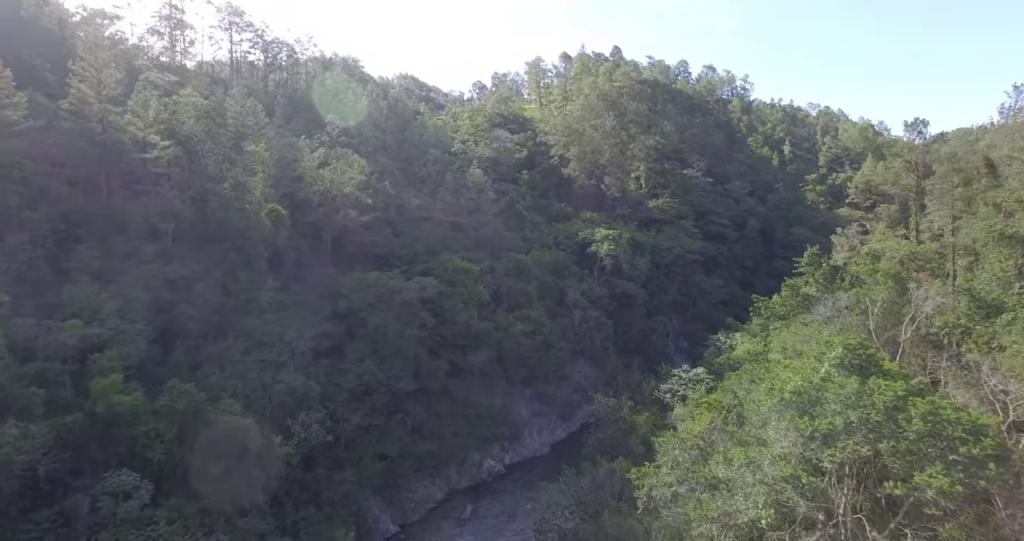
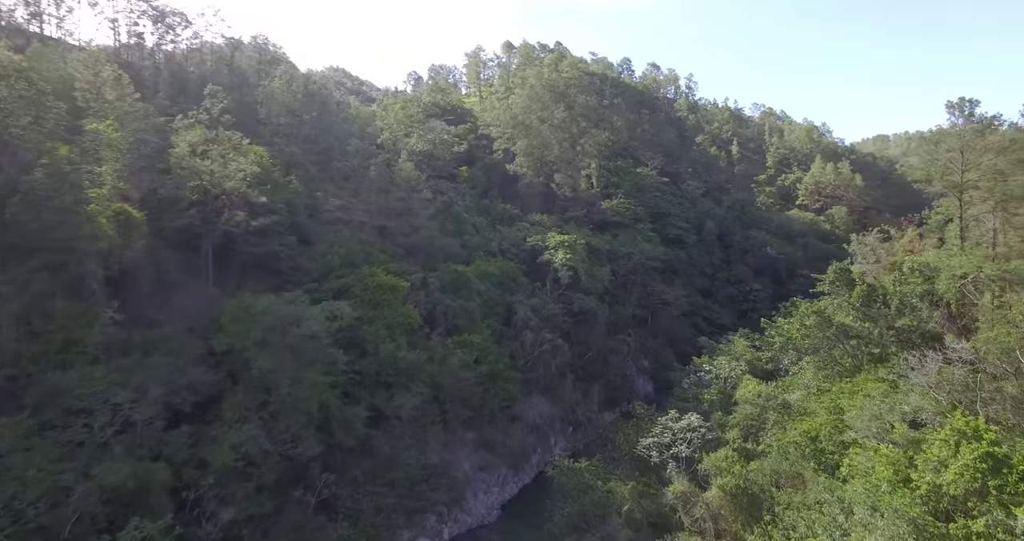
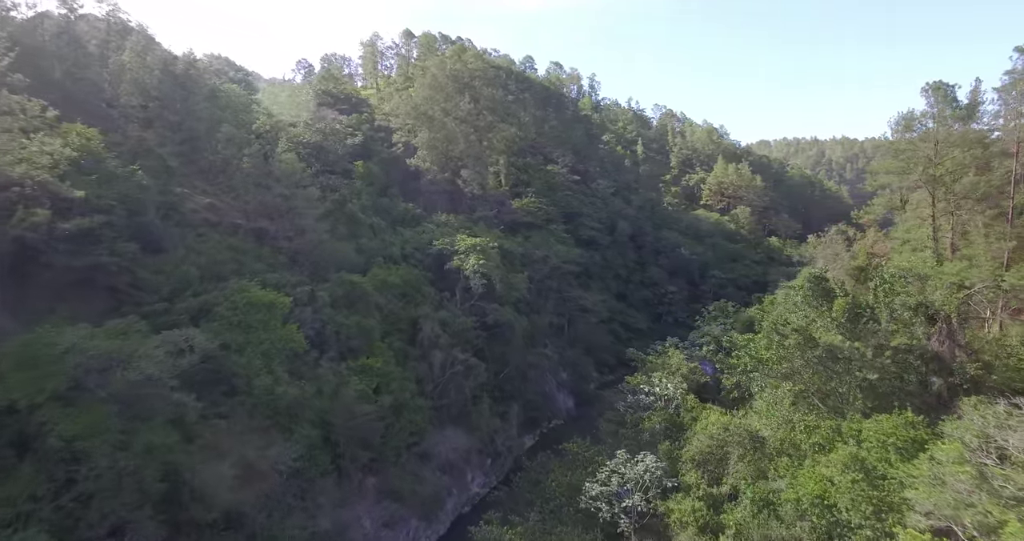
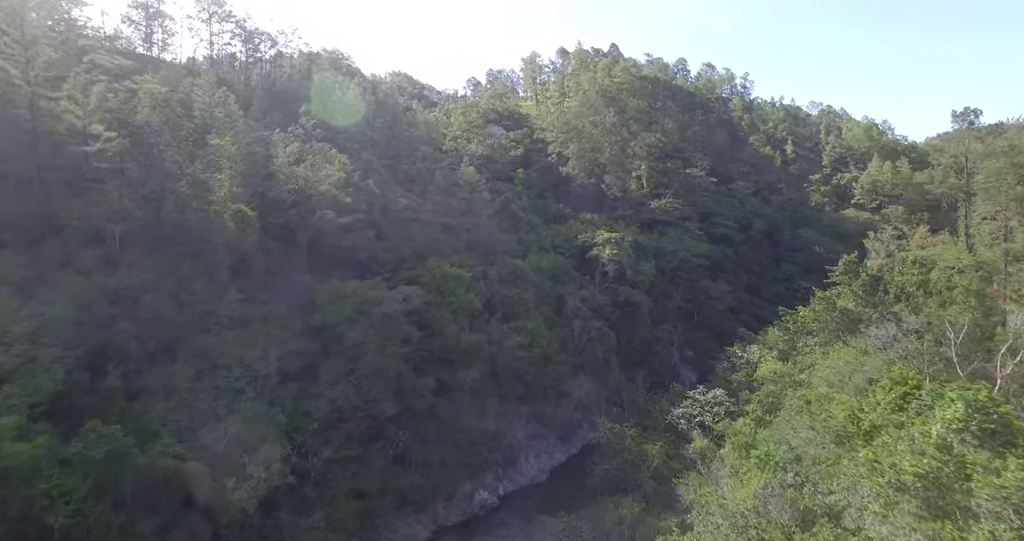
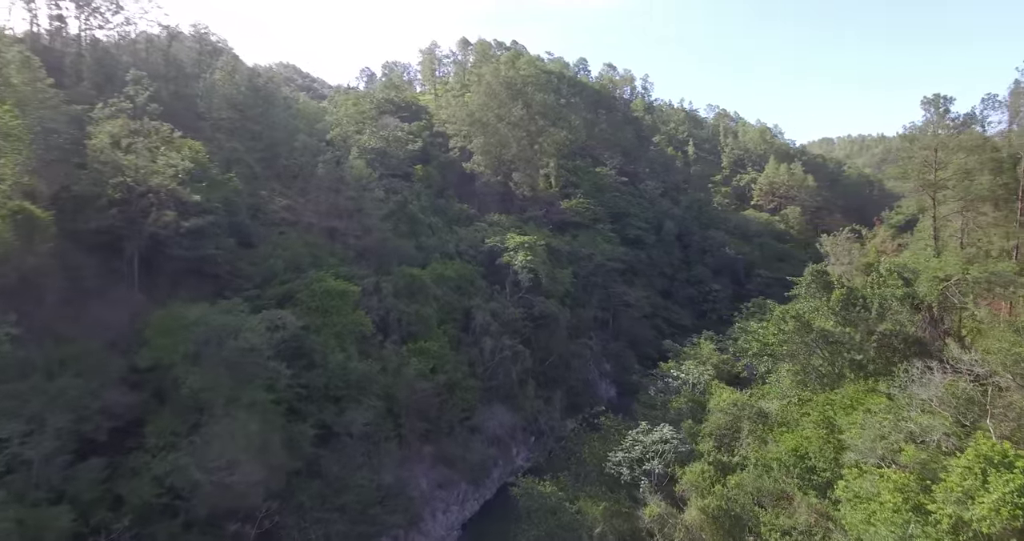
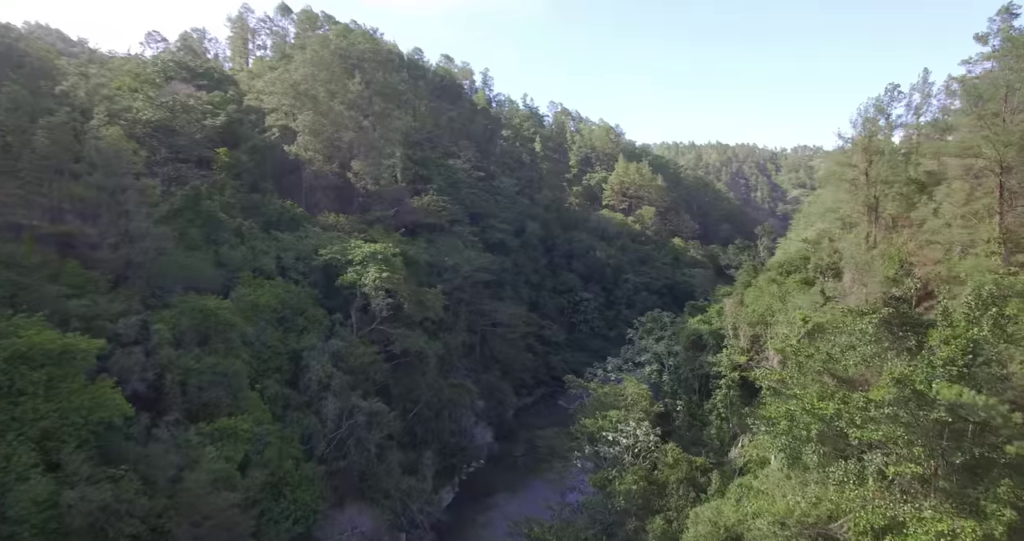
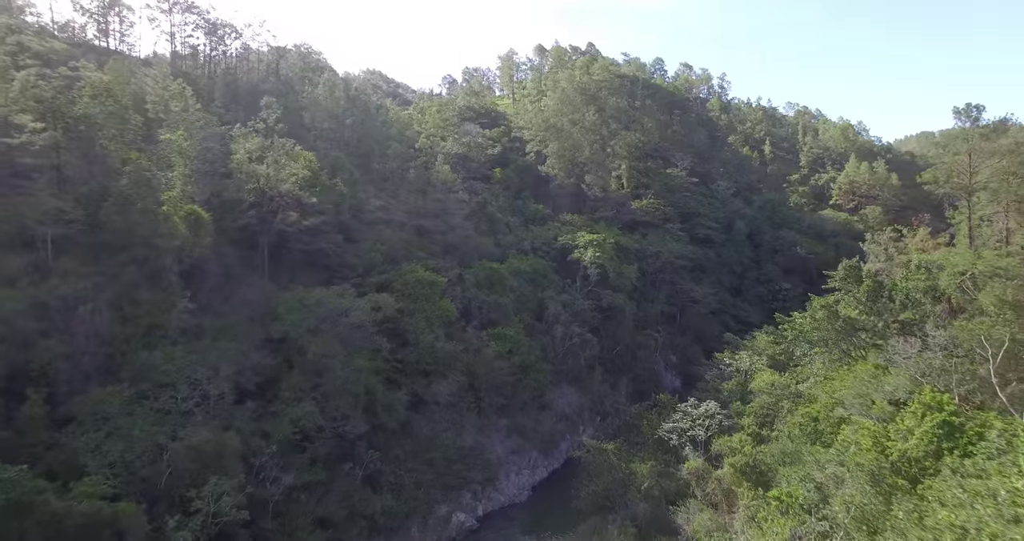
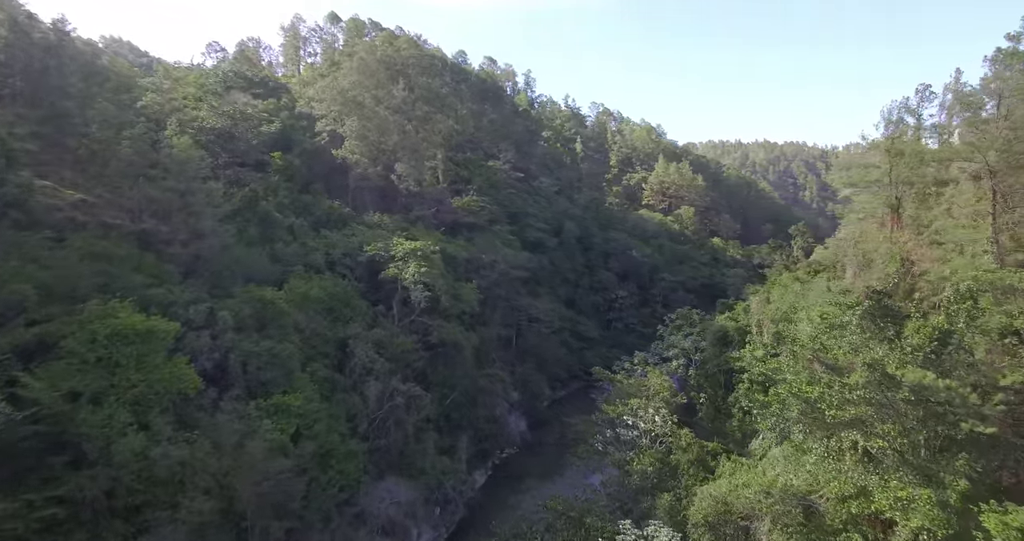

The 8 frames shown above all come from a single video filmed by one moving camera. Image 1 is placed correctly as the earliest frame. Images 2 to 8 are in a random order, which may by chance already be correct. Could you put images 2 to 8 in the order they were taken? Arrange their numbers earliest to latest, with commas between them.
4, 7, 2, 5, 3, 8, 6
